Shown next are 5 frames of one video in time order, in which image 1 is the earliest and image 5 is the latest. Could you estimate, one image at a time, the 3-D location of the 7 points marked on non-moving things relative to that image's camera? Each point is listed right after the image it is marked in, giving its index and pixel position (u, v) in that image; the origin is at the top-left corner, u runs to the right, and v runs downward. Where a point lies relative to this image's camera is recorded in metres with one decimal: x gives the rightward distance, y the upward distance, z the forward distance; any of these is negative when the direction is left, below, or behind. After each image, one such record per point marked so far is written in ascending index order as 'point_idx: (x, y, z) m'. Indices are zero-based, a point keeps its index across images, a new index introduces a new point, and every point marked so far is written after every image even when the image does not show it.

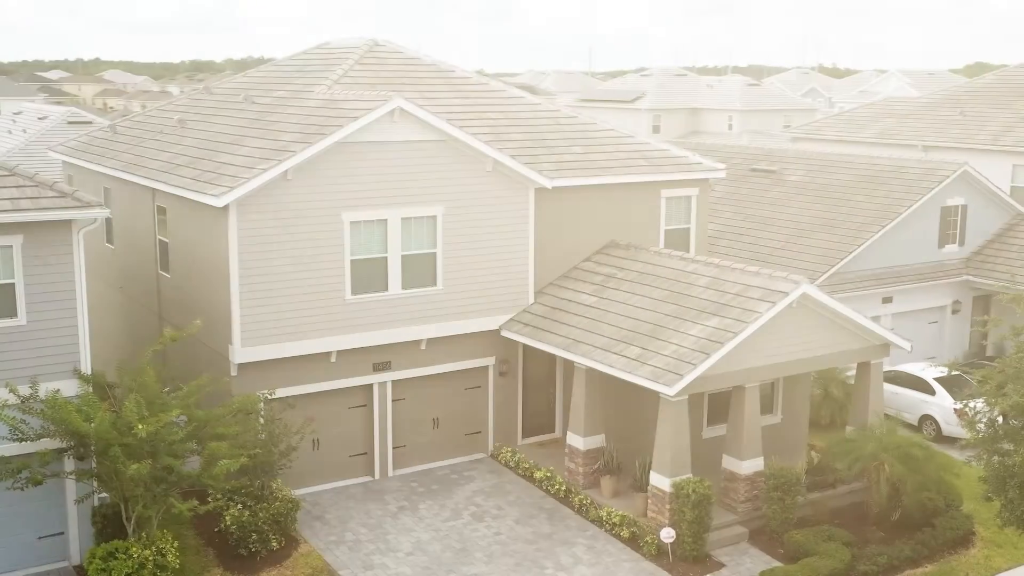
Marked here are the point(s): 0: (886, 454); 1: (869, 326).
0: (+6.1, -2.7, +16.4) m
1: (+6.5, -0.7, +18.3) m
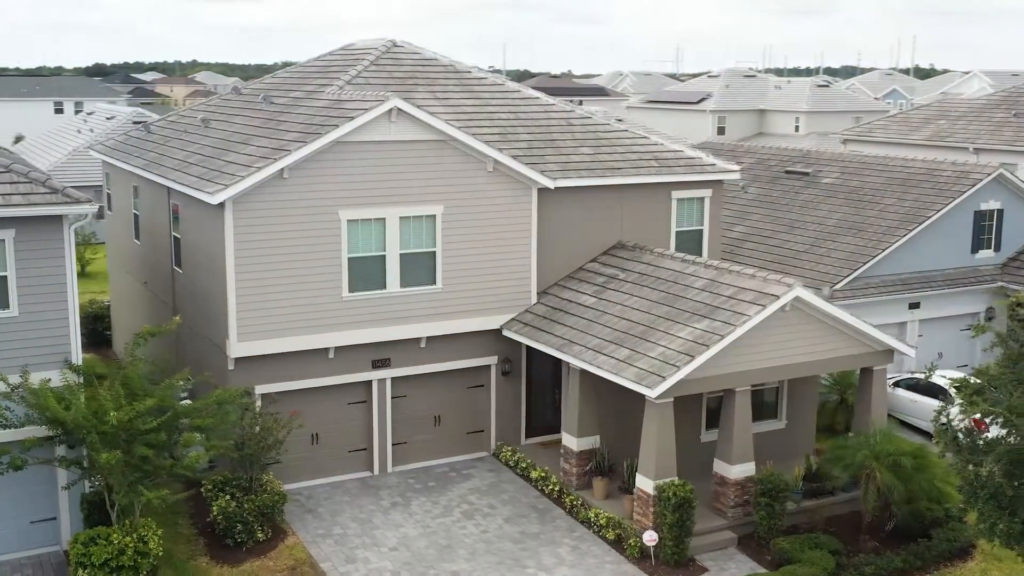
0: (+5.8, -2.8, +16.1) m
1: (+6.4, -0.8, +17.9) m
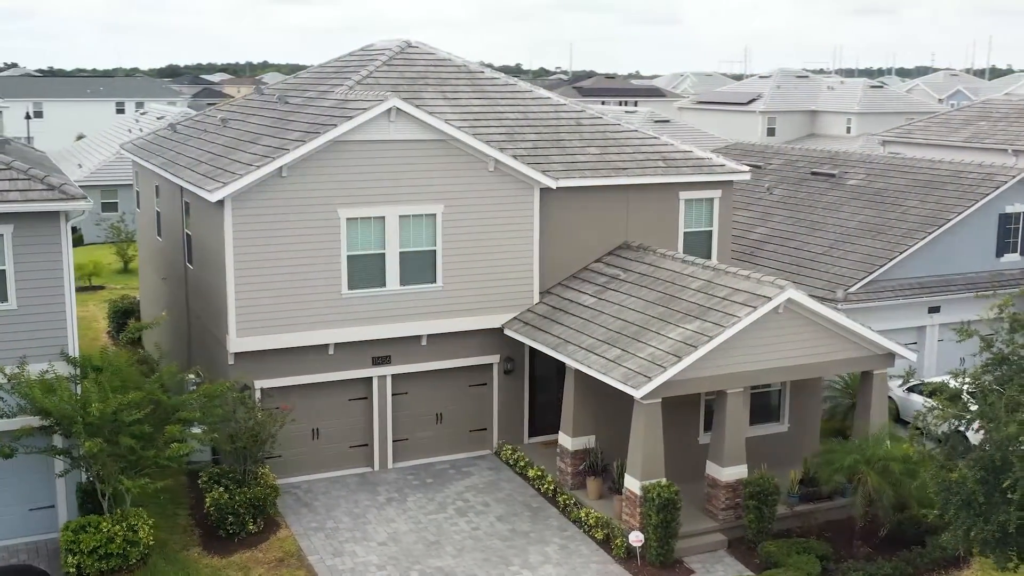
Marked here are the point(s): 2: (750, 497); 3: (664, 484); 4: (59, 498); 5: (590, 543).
0: (+5.6, -2.8, +15.8) m
1: (+6.3, -0.9, +17.7) m
2: (+3.9, -3.4, +16.6) m
3: (+2.4, -3.1, +15.9) m
4: (-7.2, -3.3, +16.0) m
5: (+1.3, -4.3, +17.1) m
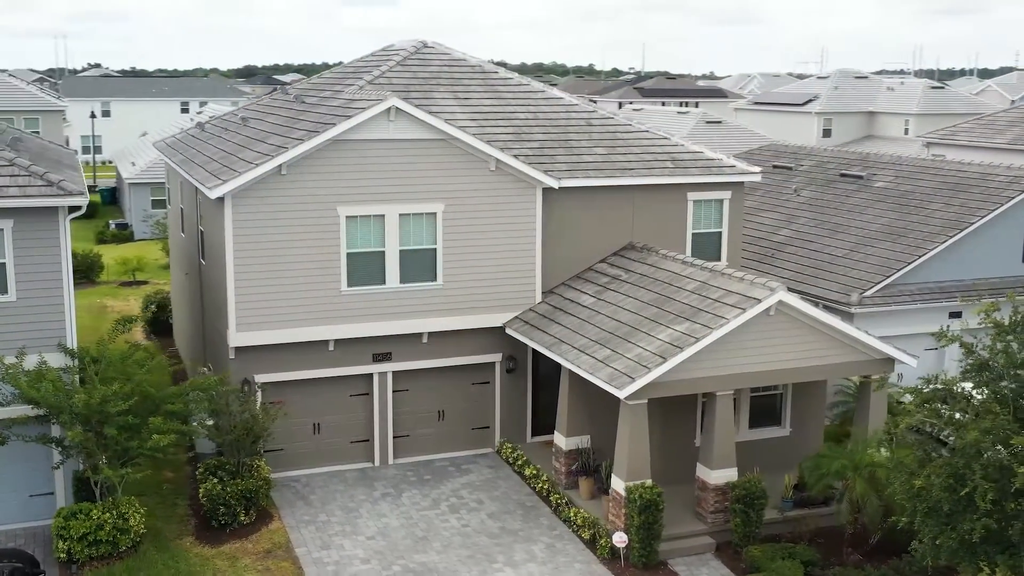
0: (+5.3, -2.8, +15.6) m
1: (+6.1, -0.9, +17.4) m
2: (+3.6, -3.5, +16.4) m
3: (+2.1, -3.1, +15.9) m
4: (-7.4, -3.2, +16.5) m
5: (+1.1, -4.3, +17.1) m
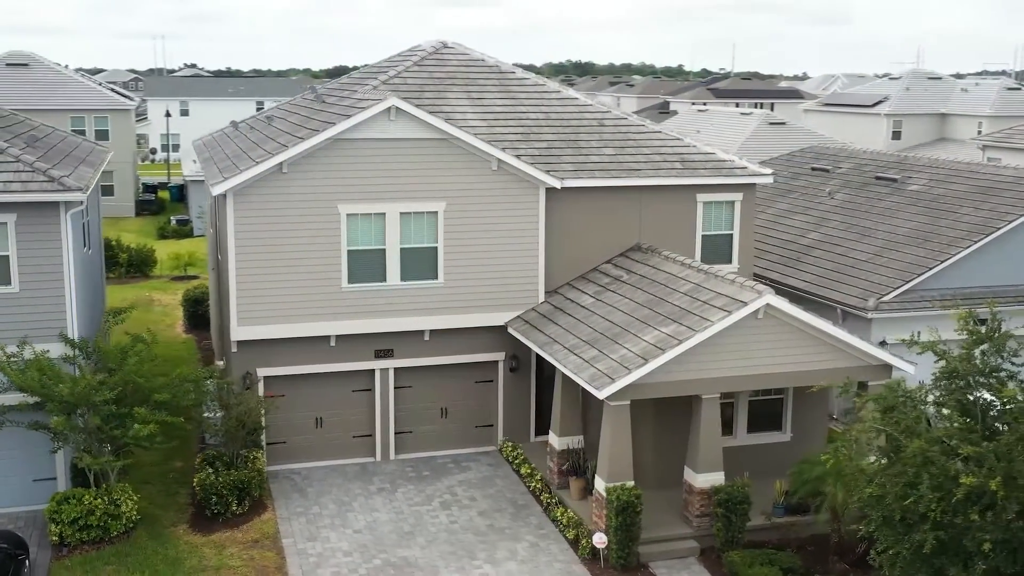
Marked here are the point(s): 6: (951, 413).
0: (+4.9, -2.9, +15.4) m
1: (+5.9, -1.0, +17.1) m
2: (+3.3, -3.5, +16.3) m
3: (+1.8, -3.1, +15.8) m
4: (-7.7, -3.1, +17.1) m
5: (+0.9, -4.3, +17.2) m
6: (+5.1, -1.4, +11.7) m
